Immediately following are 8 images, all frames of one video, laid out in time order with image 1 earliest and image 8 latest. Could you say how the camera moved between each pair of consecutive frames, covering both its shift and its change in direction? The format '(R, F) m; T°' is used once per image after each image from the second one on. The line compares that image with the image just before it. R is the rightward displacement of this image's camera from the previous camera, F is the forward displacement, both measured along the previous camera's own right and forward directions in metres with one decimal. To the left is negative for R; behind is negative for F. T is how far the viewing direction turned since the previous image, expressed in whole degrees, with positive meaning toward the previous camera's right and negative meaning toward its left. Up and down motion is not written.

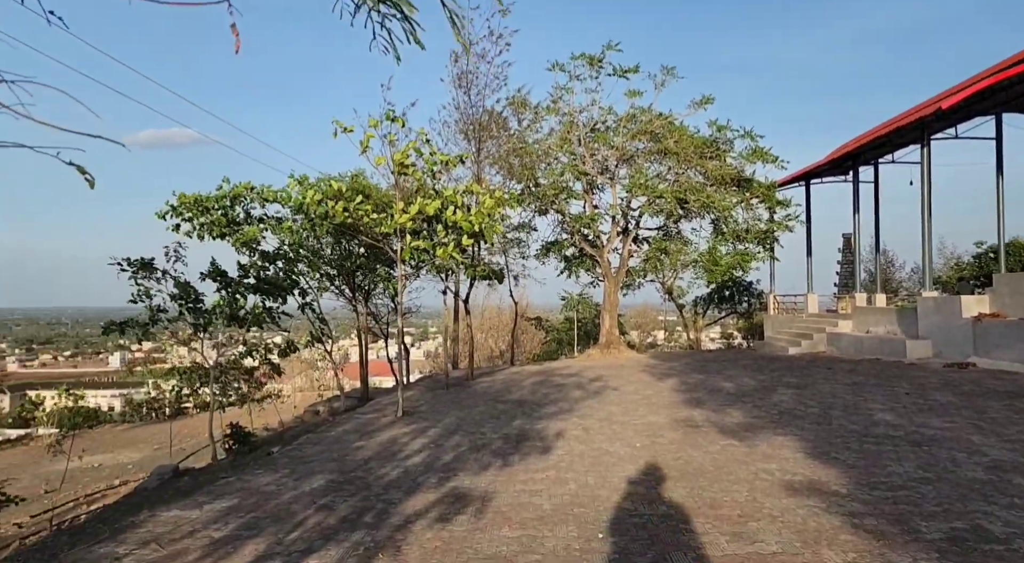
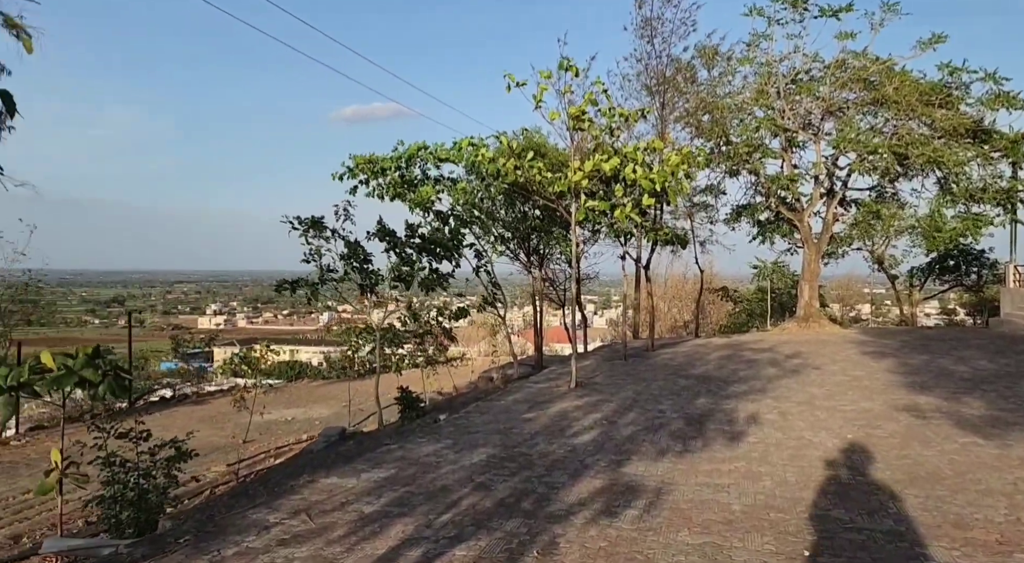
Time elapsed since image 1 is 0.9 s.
(0.0, +0.4) m; -12°
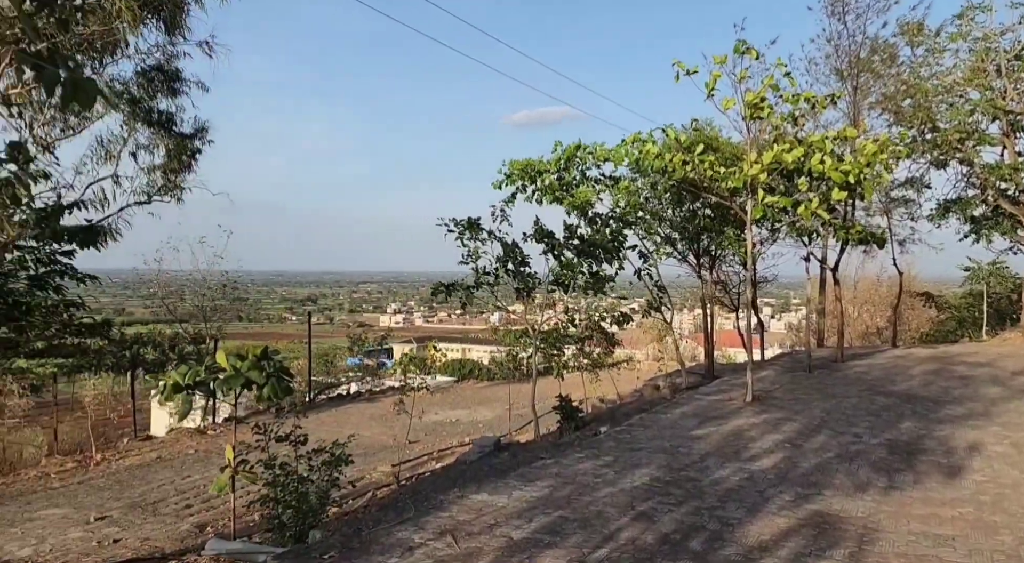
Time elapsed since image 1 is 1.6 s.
(0.0, +0.3) m; -11°
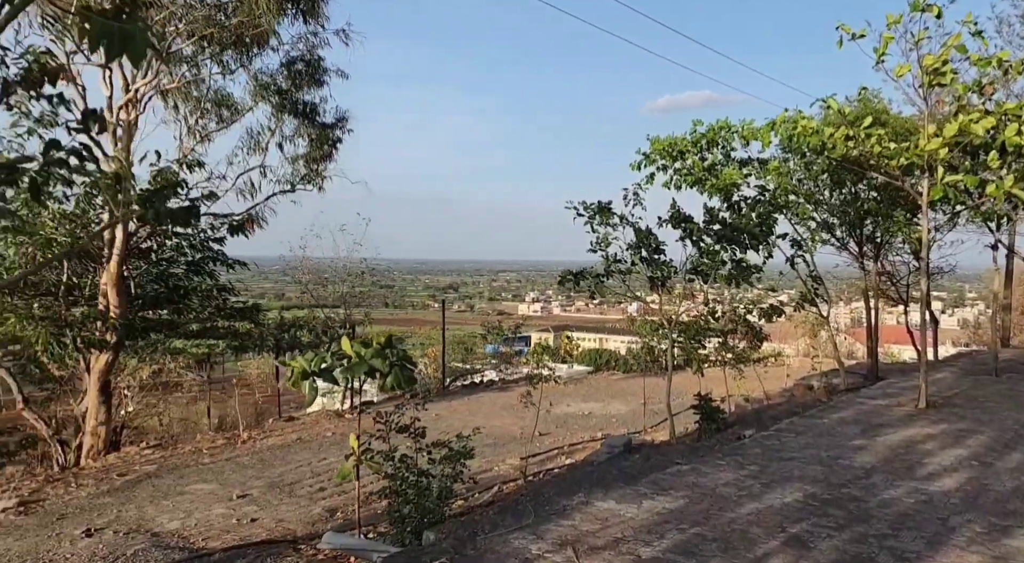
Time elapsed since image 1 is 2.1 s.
(0.0, +0.3) m; -9°
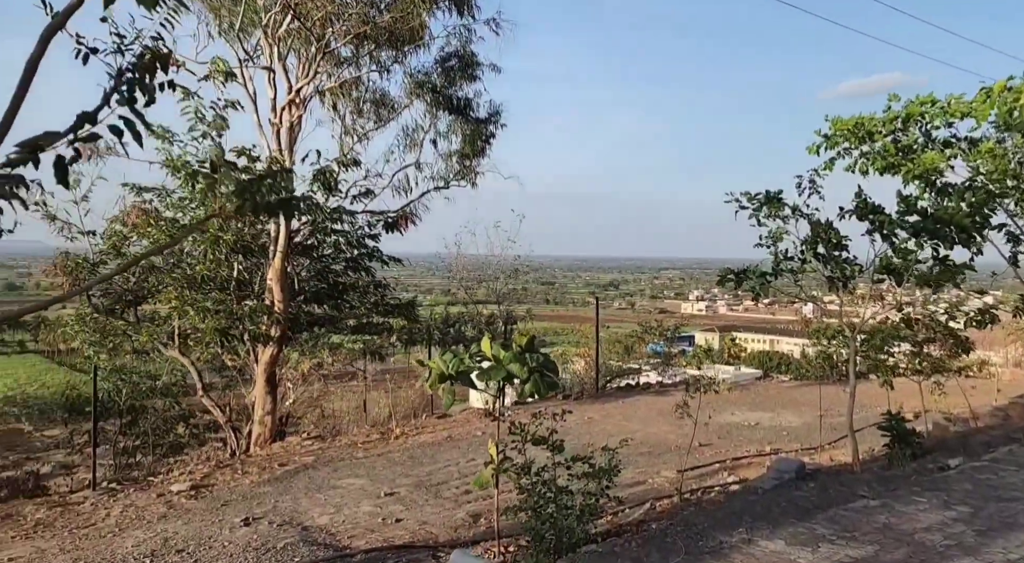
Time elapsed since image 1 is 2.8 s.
(0.0, +0.4) m; -11°
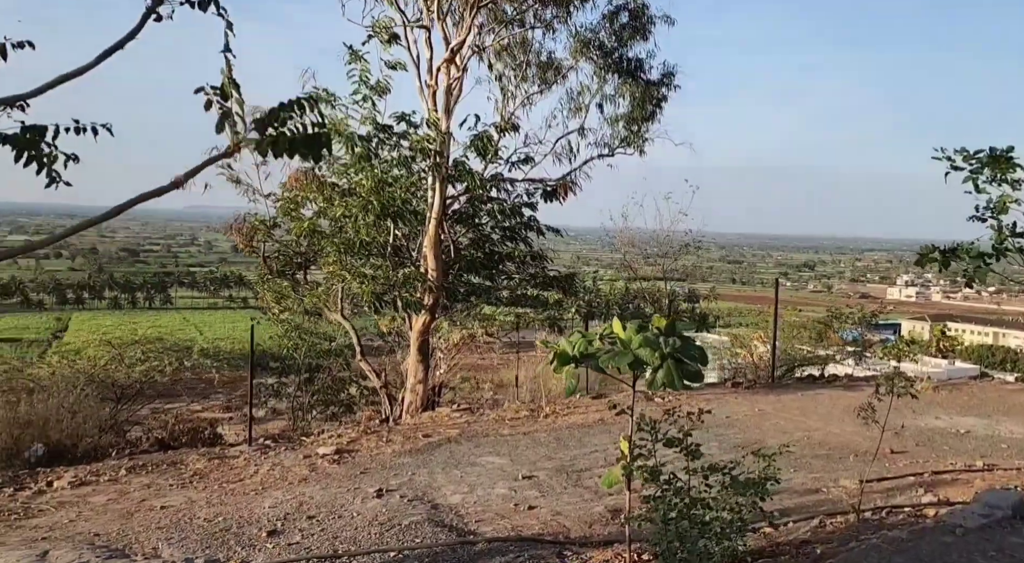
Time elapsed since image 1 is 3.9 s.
(+0.2, +0.7) m; -12°
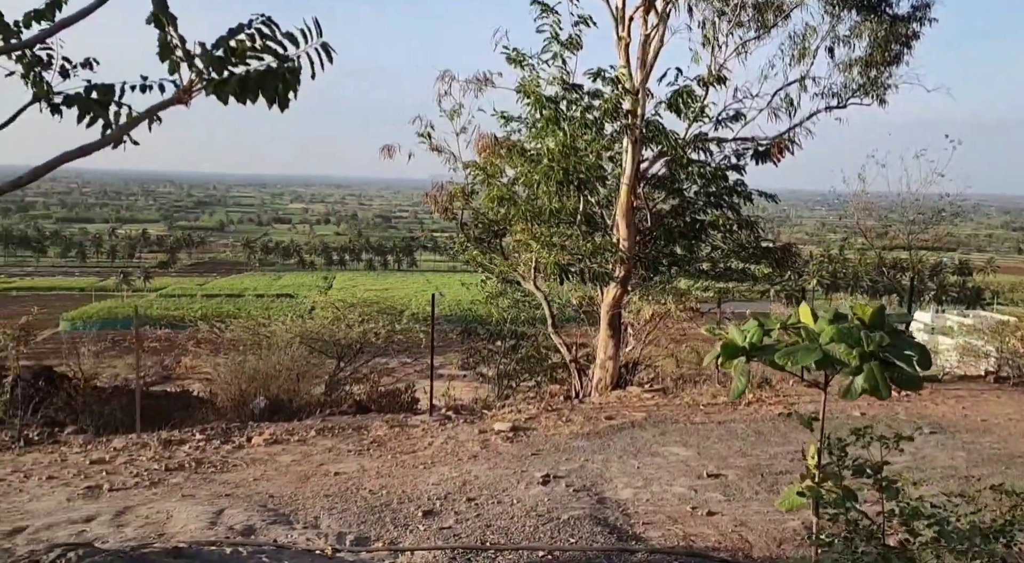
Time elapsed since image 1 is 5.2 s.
(+0.3, +0.8) m; -16°
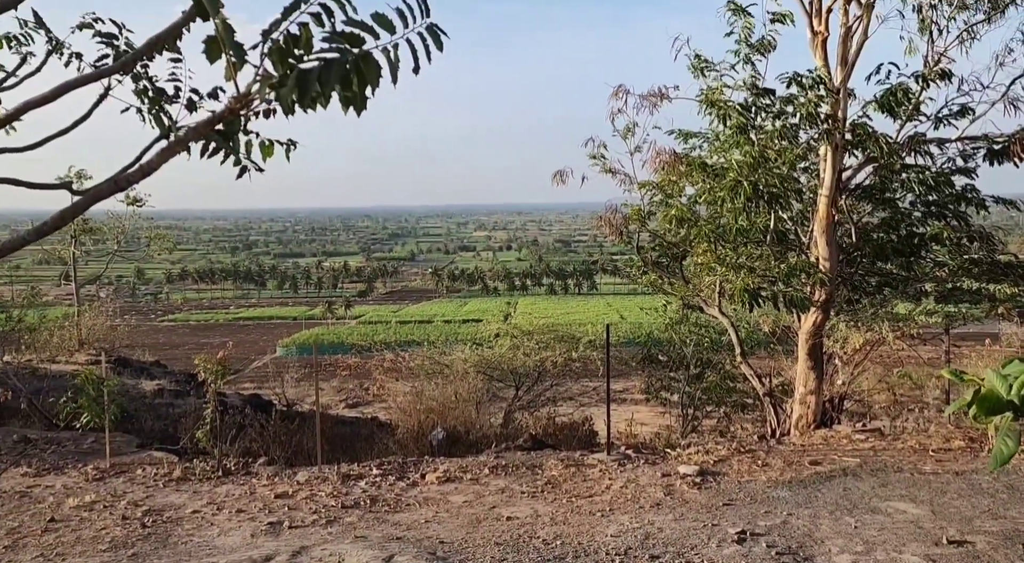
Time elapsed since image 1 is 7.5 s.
(0.0, +0.6) m; -12°
